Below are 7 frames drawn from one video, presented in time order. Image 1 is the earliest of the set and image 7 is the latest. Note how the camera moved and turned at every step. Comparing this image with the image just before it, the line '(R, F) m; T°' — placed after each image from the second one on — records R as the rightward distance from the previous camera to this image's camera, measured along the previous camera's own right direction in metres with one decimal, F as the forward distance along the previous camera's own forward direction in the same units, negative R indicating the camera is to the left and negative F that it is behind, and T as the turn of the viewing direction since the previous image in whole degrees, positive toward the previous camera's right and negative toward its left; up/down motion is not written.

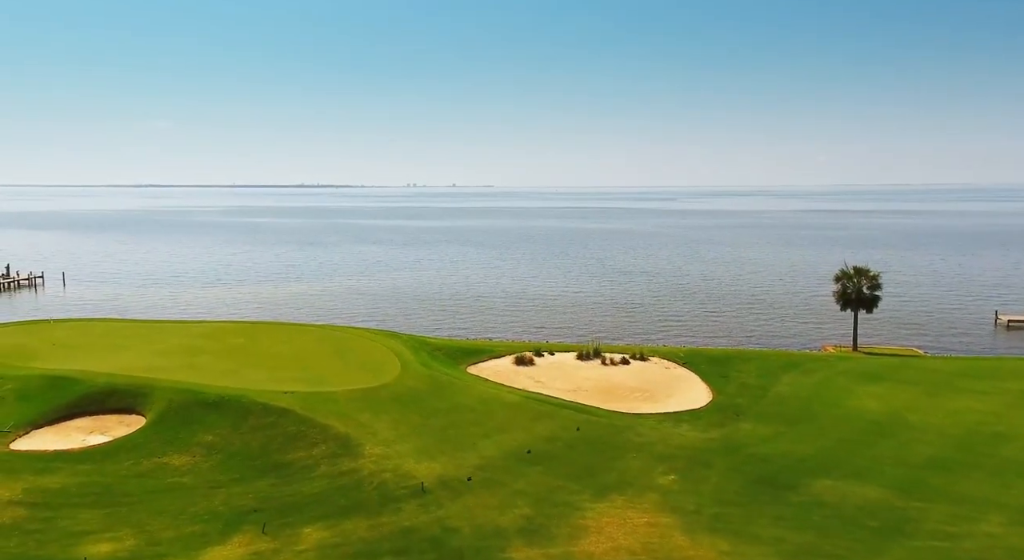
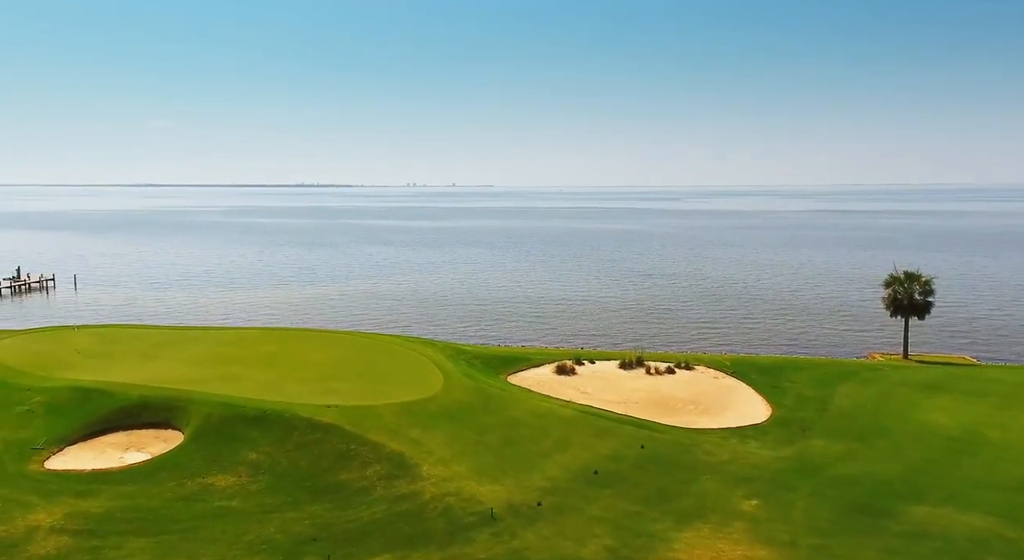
(-1.5, +1.0) m; 0°
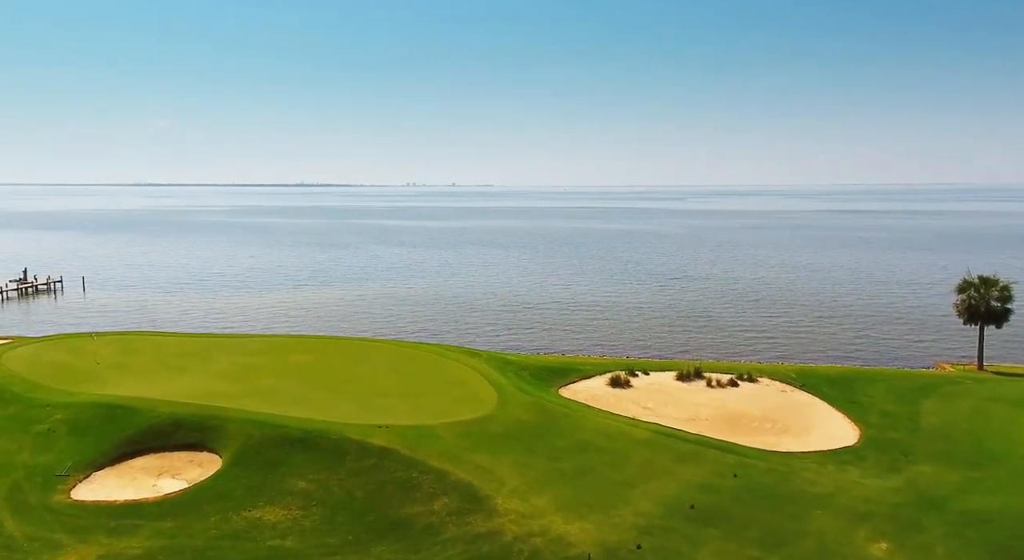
(-1.8, +1.9) m; 0°
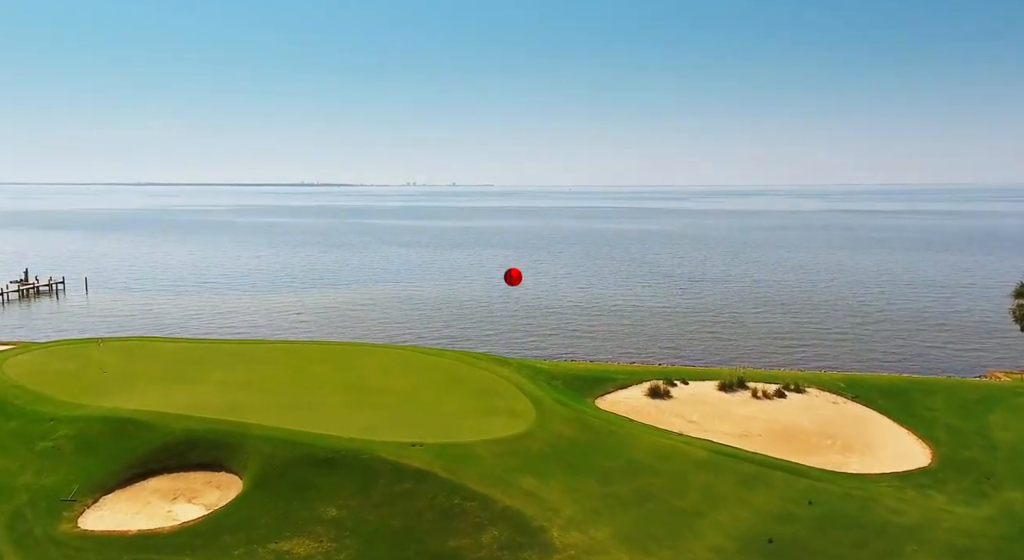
(-1.1, +1.6) m; 0°
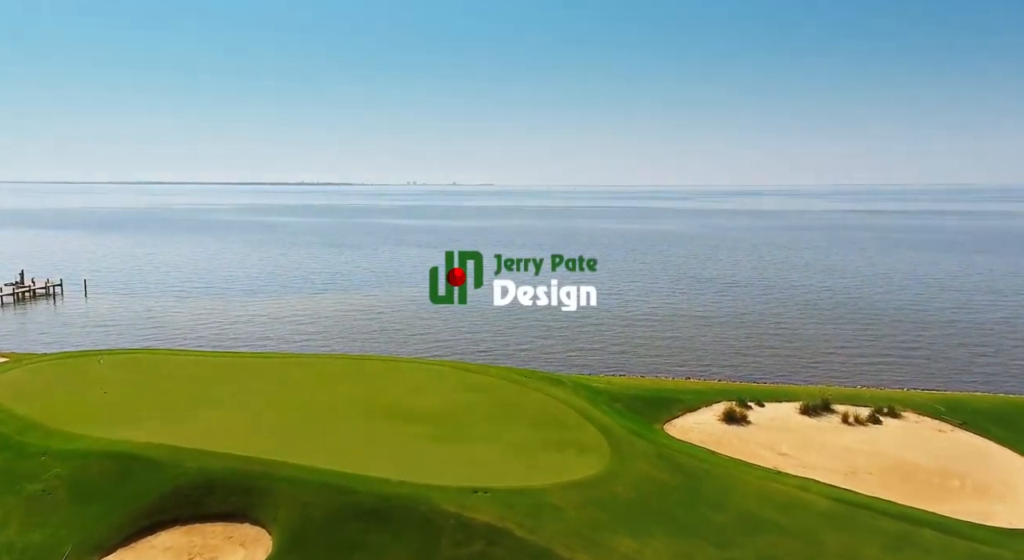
(-1.6, +3.0) m; 0°
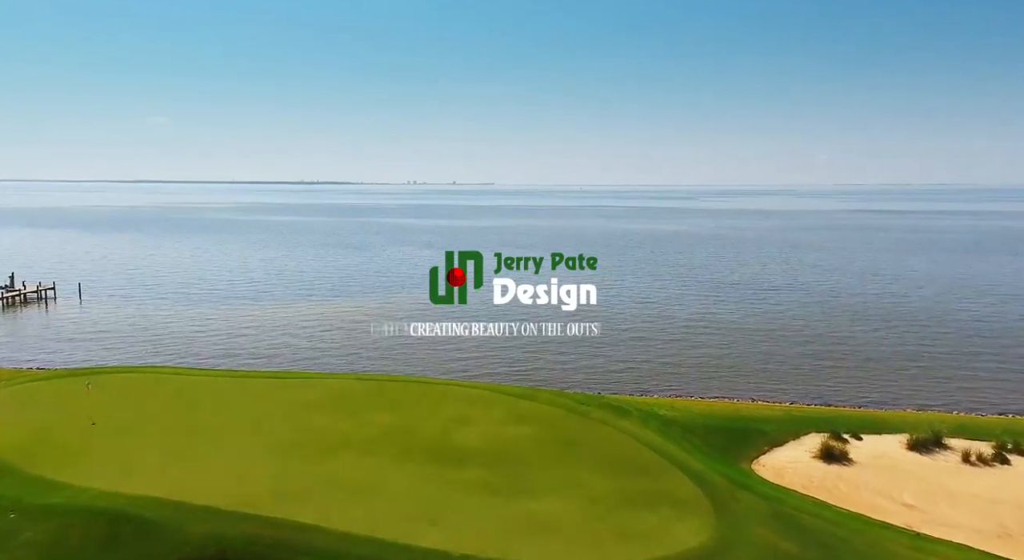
(-1.5, +3.3) m; 0°
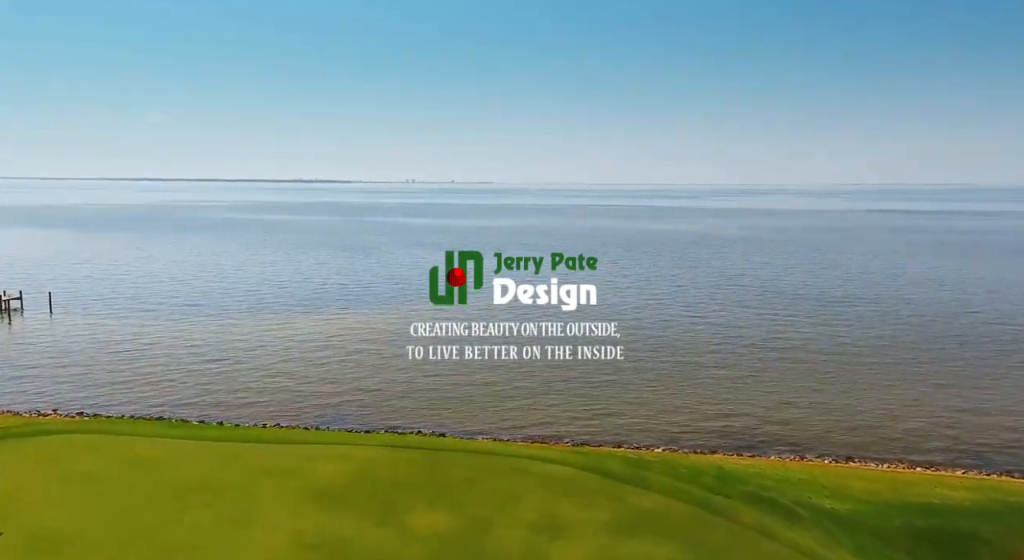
(-2.0, +6.4) m; 0°
